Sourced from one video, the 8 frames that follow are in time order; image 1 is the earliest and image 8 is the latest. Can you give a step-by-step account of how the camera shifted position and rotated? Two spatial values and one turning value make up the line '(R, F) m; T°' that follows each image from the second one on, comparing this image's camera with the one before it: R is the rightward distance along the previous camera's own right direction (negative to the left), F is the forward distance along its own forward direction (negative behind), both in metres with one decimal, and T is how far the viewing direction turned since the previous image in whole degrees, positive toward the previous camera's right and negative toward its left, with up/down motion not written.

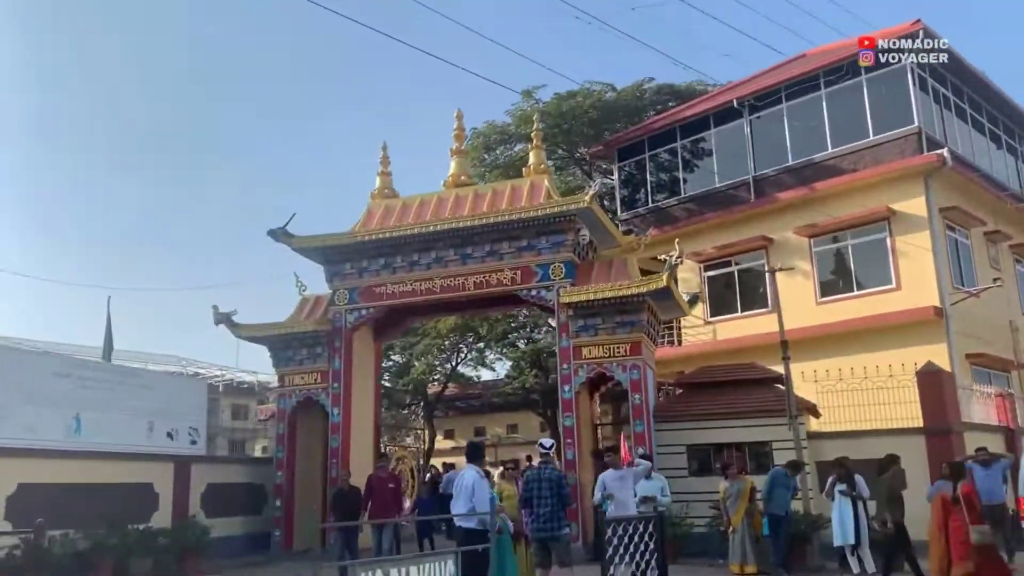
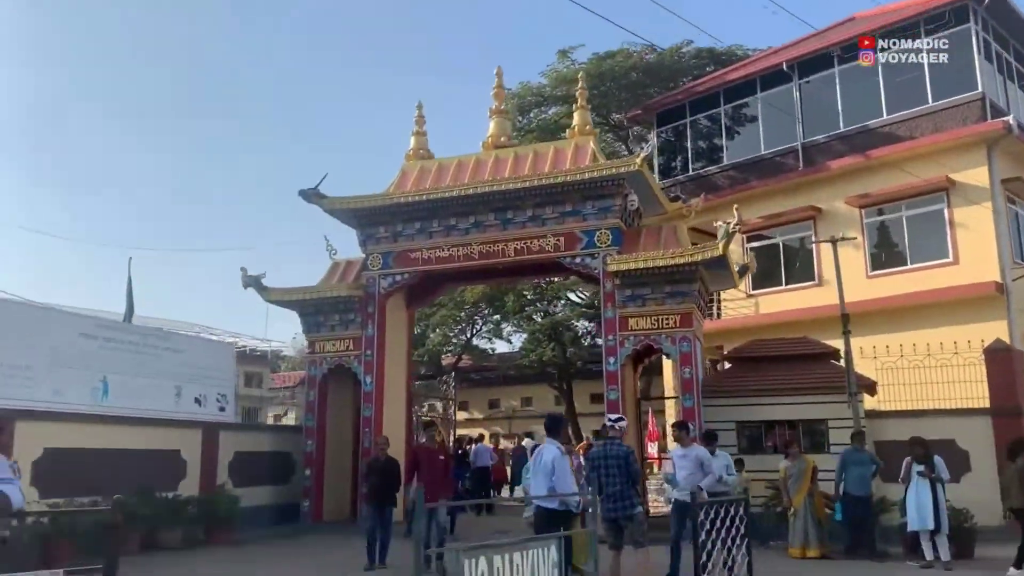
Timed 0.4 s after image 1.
(-0.5, +0.5) m; 0°
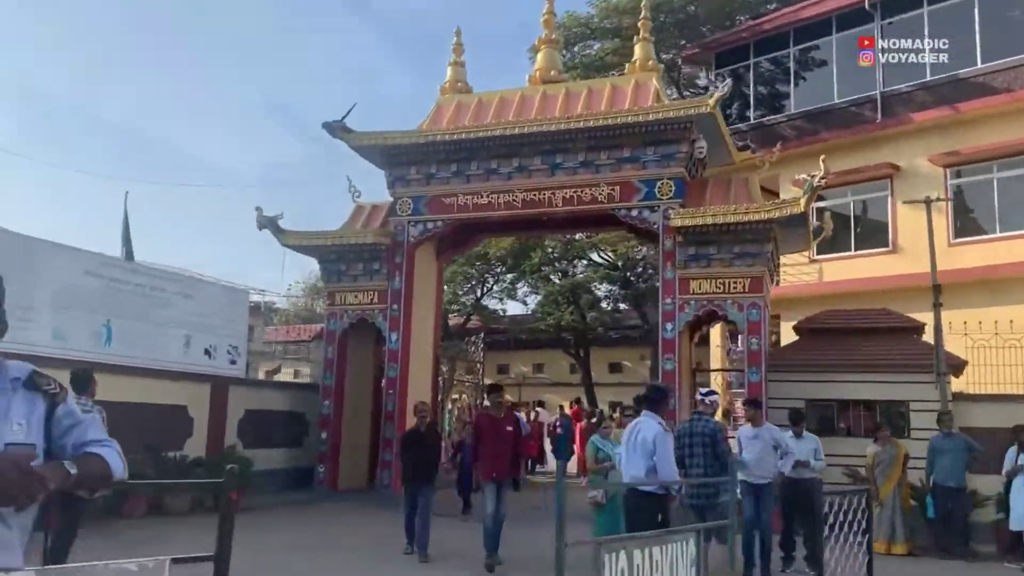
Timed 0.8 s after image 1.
(-0.6, +1.2) m; 0°
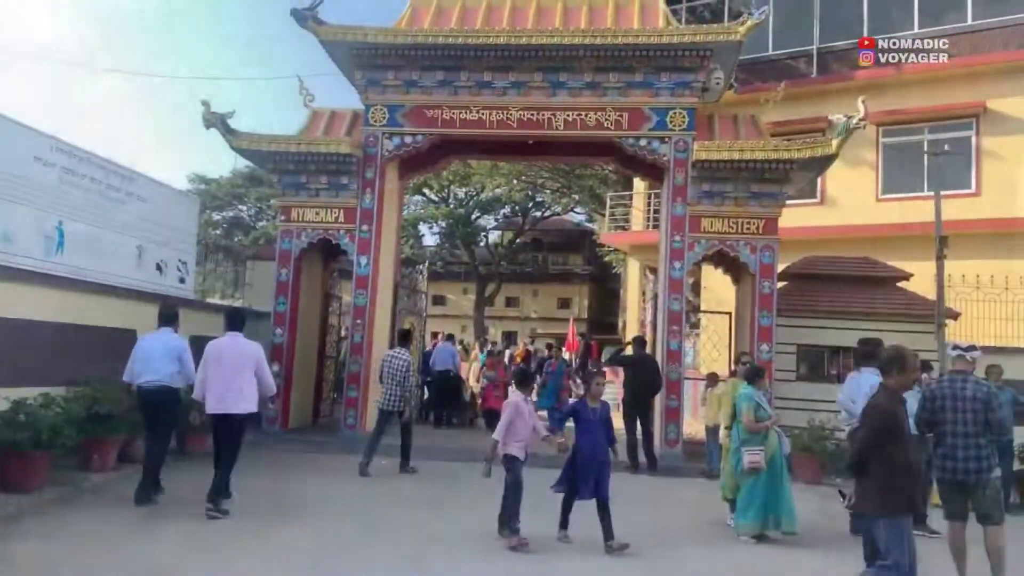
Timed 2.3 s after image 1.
(-1.9, +1.0) m; +12°
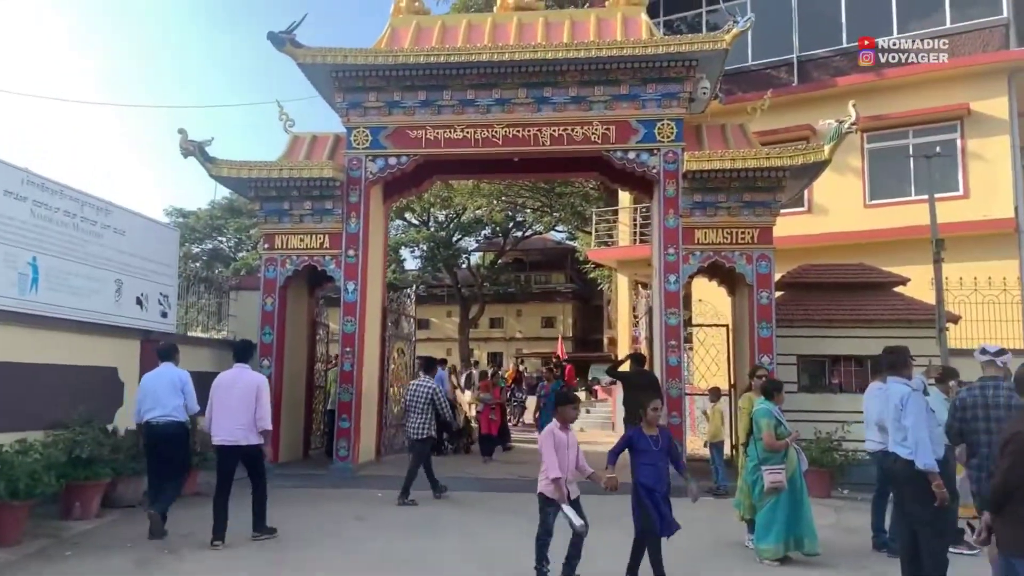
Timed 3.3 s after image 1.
(-0.1, +0.2) m; +1°
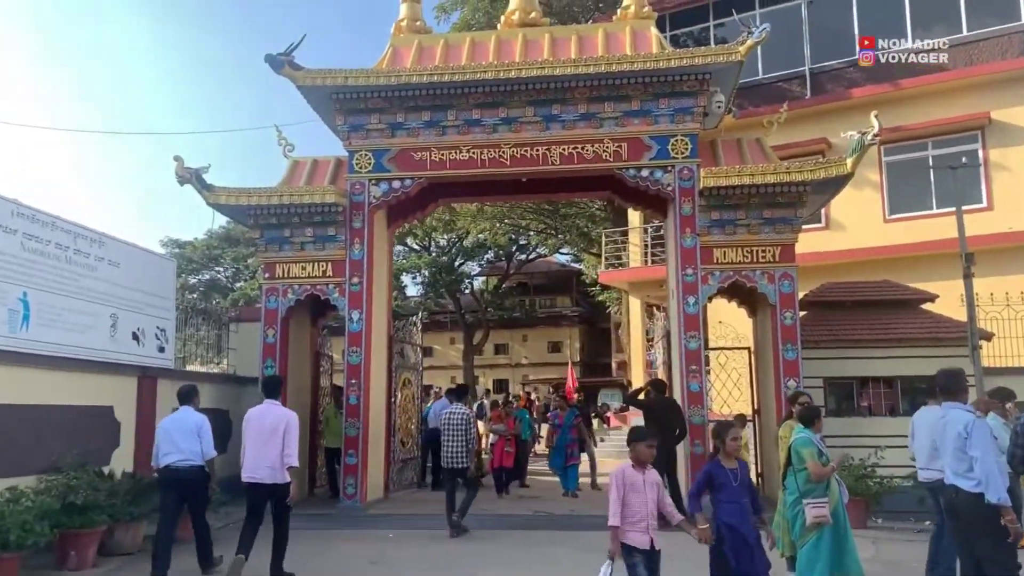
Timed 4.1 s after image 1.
(-0.1, +0.4) m; 0°
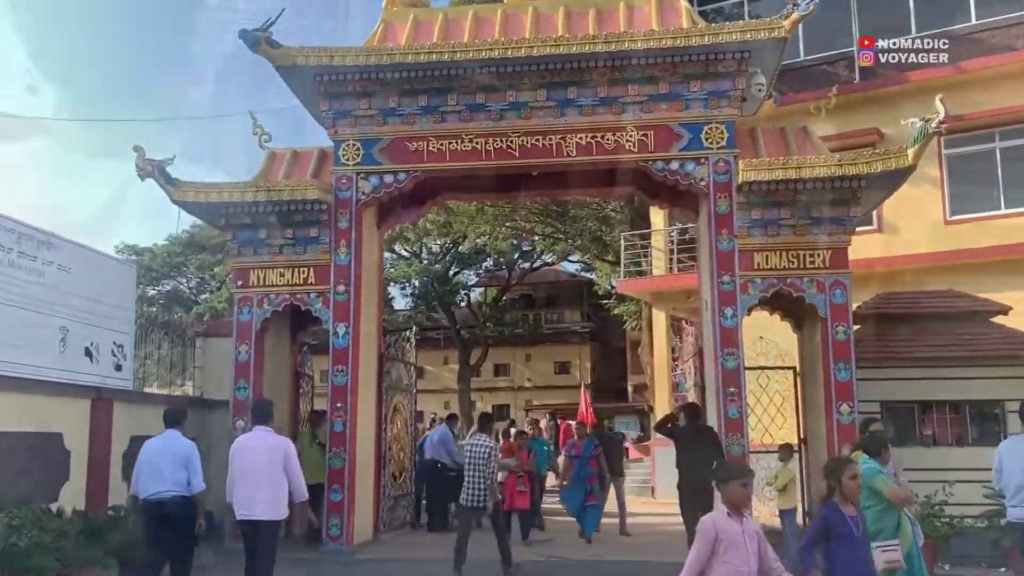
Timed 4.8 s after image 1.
(-0.1, +1.2) m; 0°
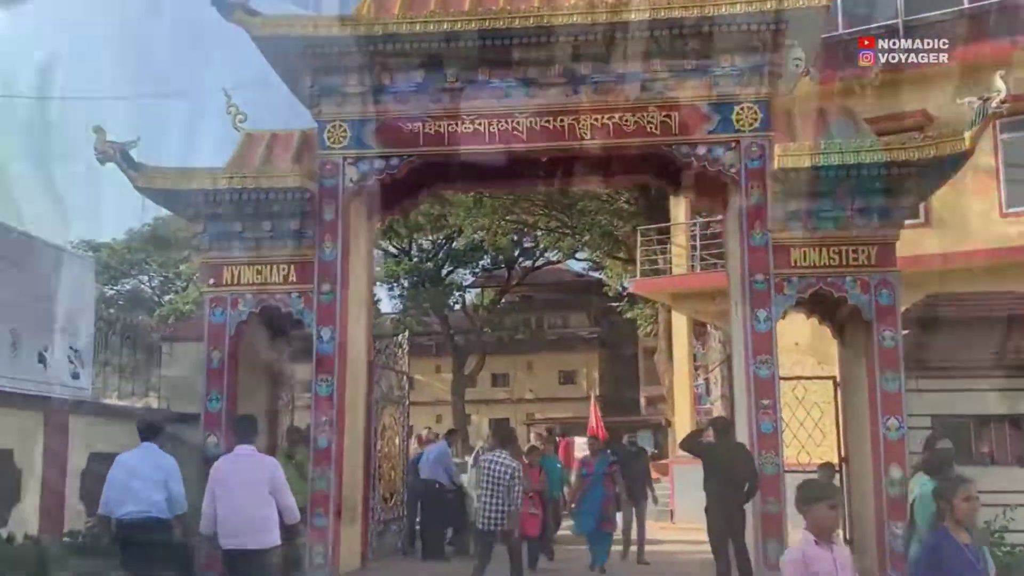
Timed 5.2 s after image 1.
(-0.1, +0.9) m; 0°
